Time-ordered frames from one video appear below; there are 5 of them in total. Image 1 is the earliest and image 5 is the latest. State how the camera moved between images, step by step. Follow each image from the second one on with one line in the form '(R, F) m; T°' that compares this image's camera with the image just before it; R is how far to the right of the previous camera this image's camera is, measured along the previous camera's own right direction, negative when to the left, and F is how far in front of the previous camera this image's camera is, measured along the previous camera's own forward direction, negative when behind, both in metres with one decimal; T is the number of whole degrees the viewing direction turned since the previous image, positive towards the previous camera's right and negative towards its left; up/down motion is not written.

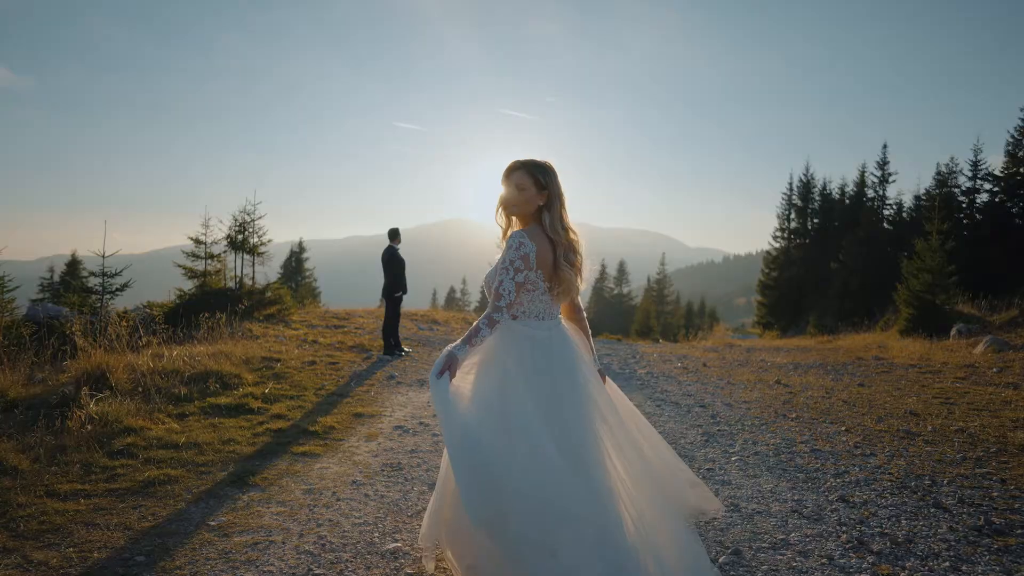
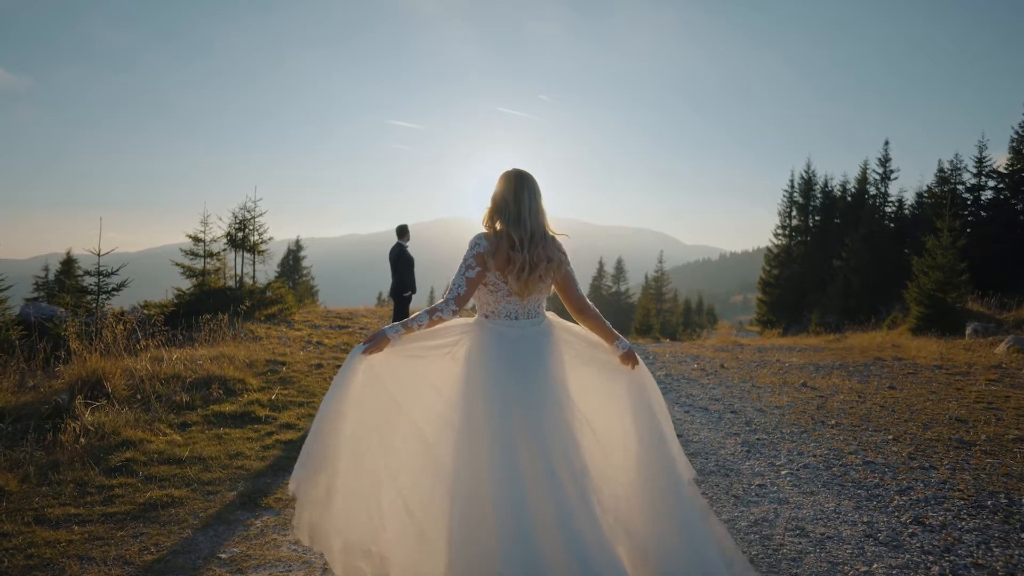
(-0.3, +0.4) m; 0°
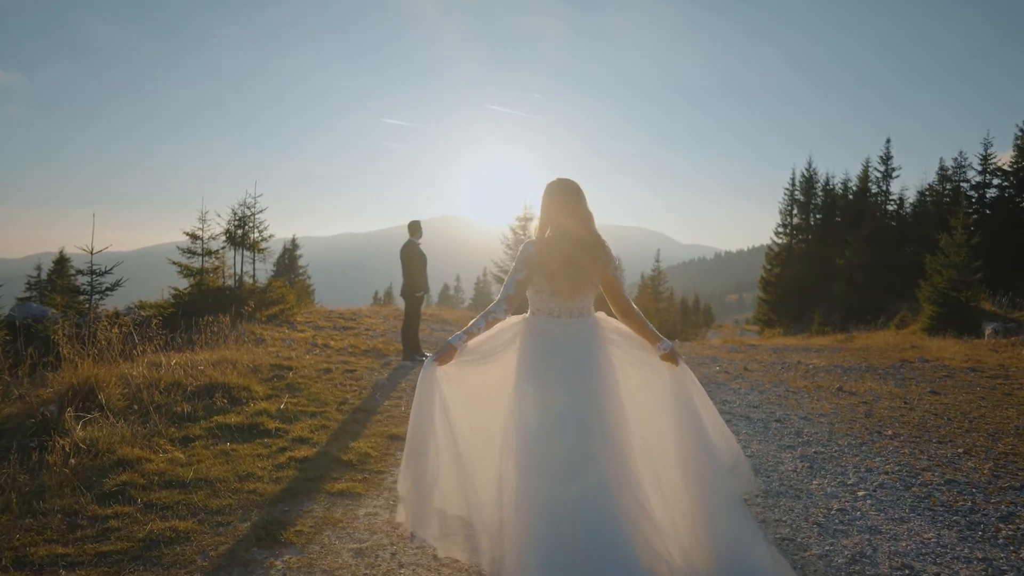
(-0.4, +0.5) m; 0°
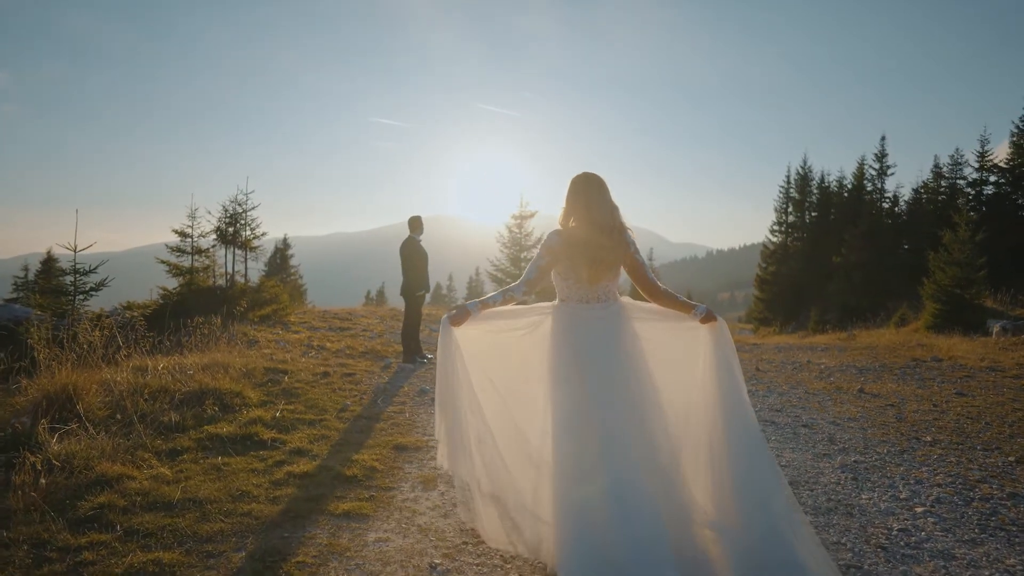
(-0.2, +0.4) m; +1°
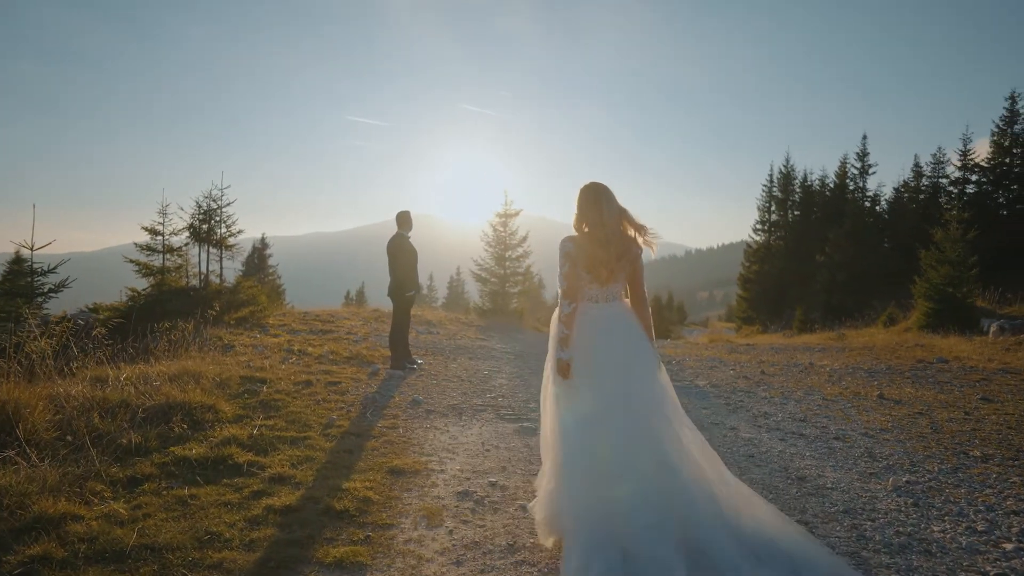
(-0.3, +0.6) m; +2°
